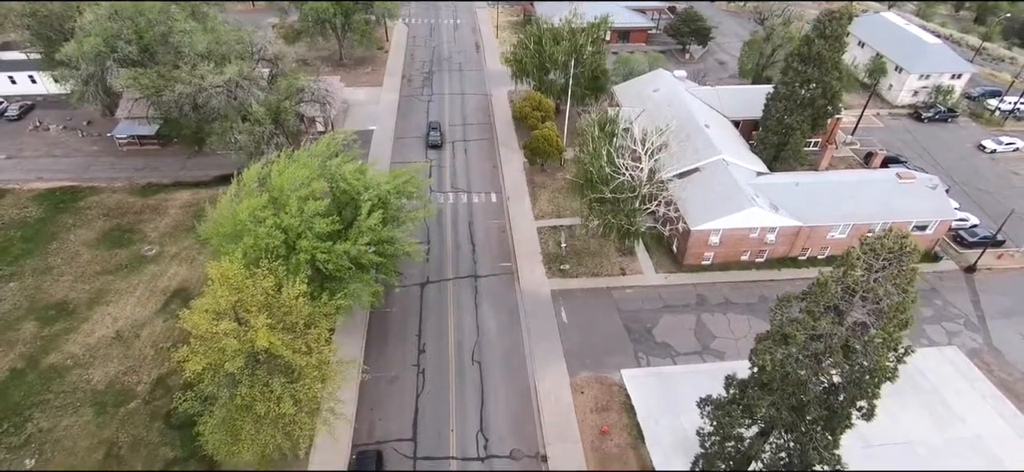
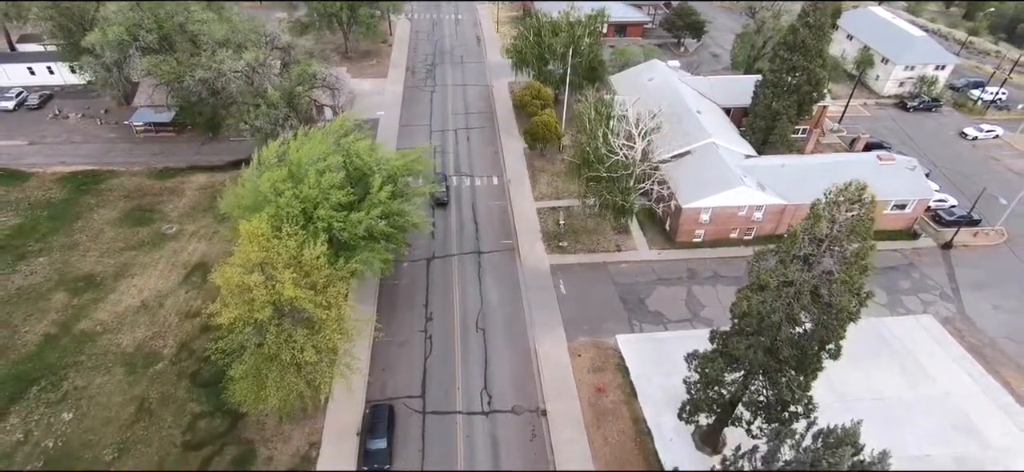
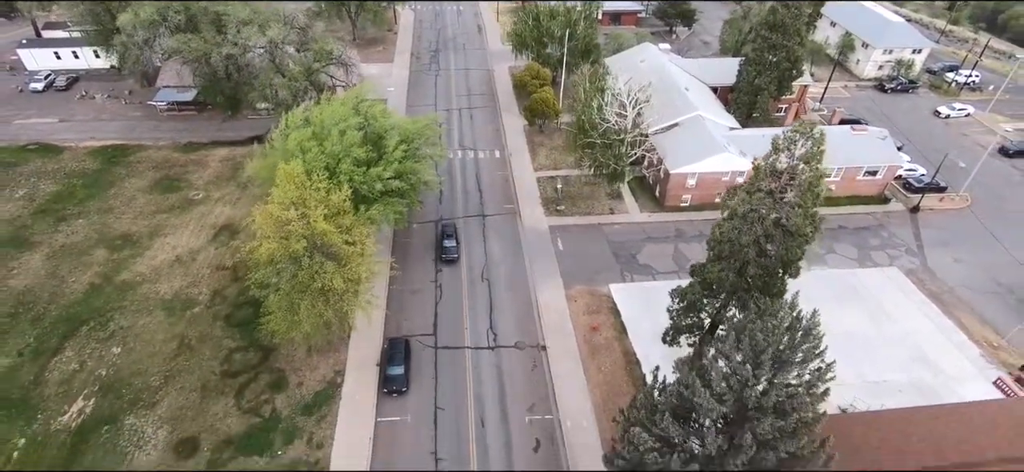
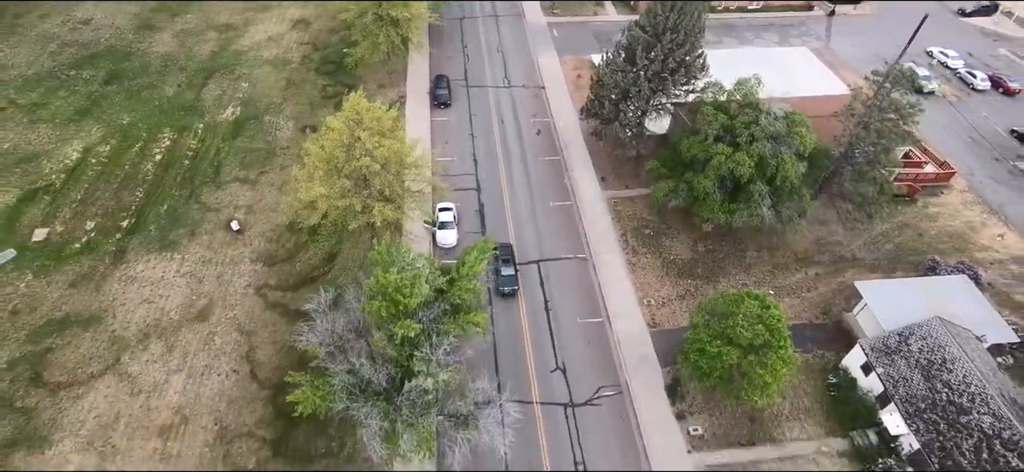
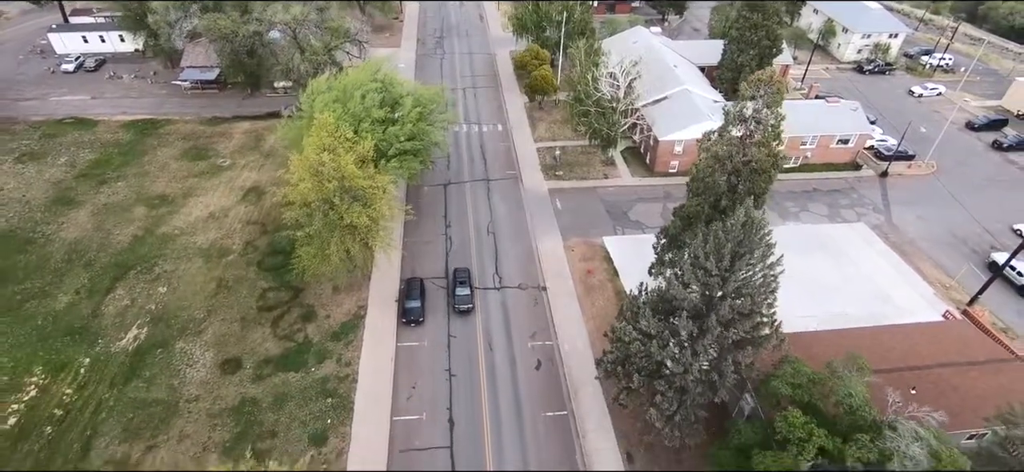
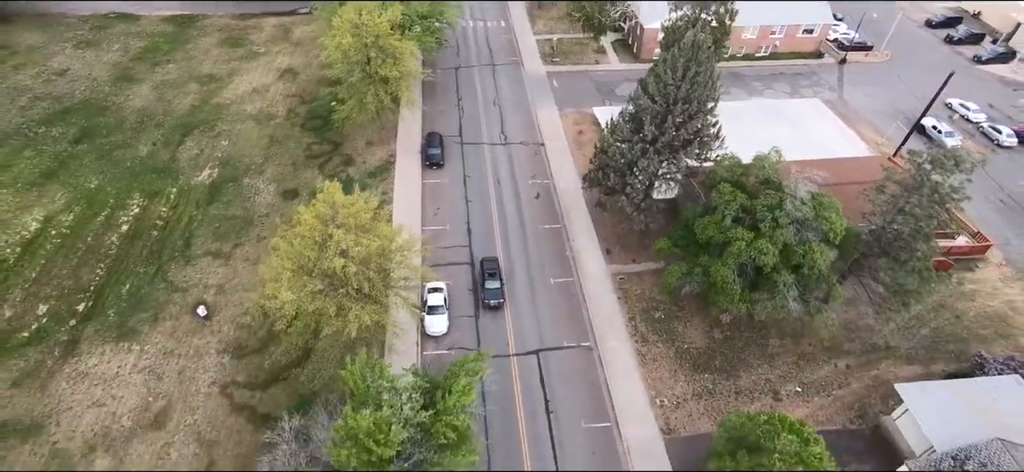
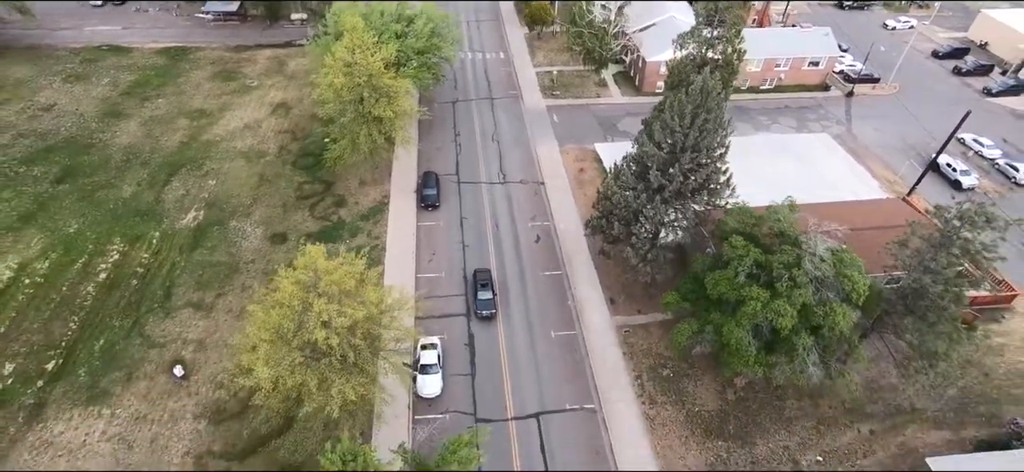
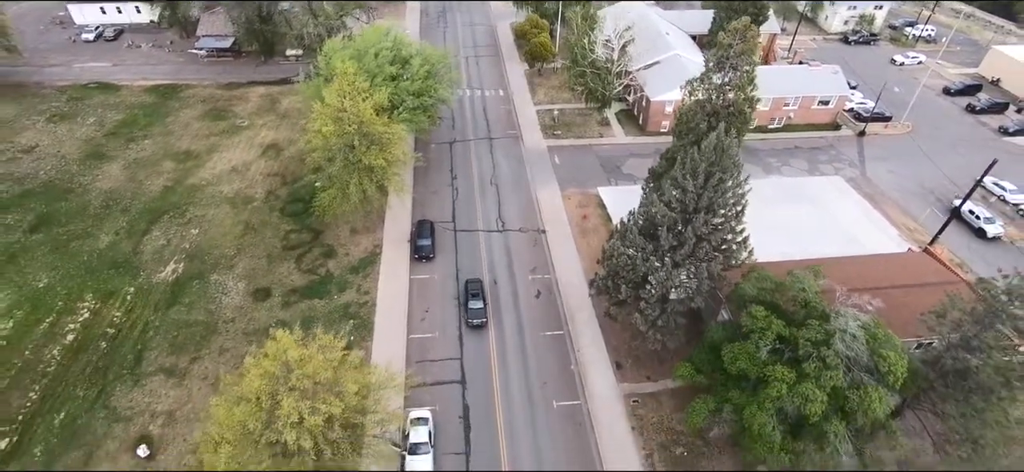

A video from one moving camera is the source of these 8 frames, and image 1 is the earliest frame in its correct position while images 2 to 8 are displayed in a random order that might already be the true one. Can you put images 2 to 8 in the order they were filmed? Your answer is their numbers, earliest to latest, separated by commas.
2, 3, 5, 8, 7, 6, 4
